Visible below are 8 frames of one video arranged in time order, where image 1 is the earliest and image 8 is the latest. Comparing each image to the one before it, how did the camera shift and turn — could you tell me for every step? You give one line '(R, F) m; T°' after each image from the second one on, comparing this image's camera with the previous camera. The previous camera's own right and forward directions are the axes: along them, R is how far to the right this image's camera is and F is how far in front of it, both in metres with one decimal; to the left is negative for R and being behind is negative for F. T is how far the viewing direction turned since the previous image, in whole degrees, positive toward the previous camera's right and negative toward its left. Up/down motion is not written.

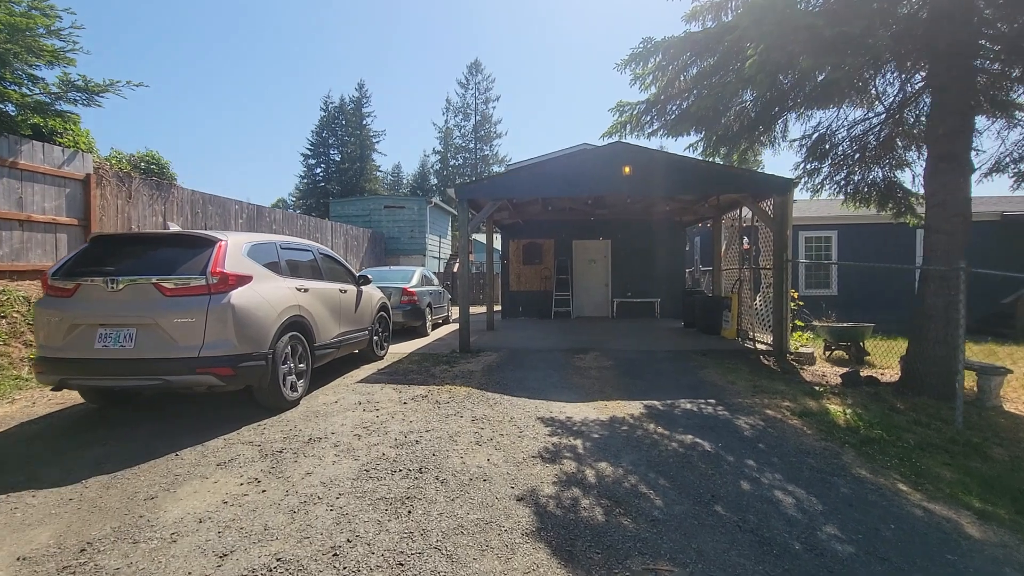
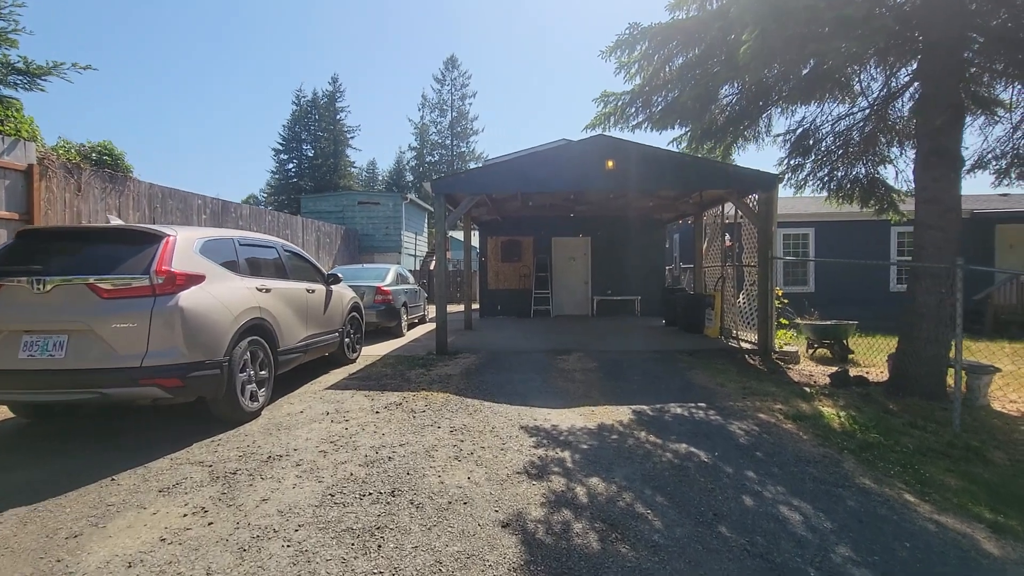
(0.0, +0.3) m; +3°
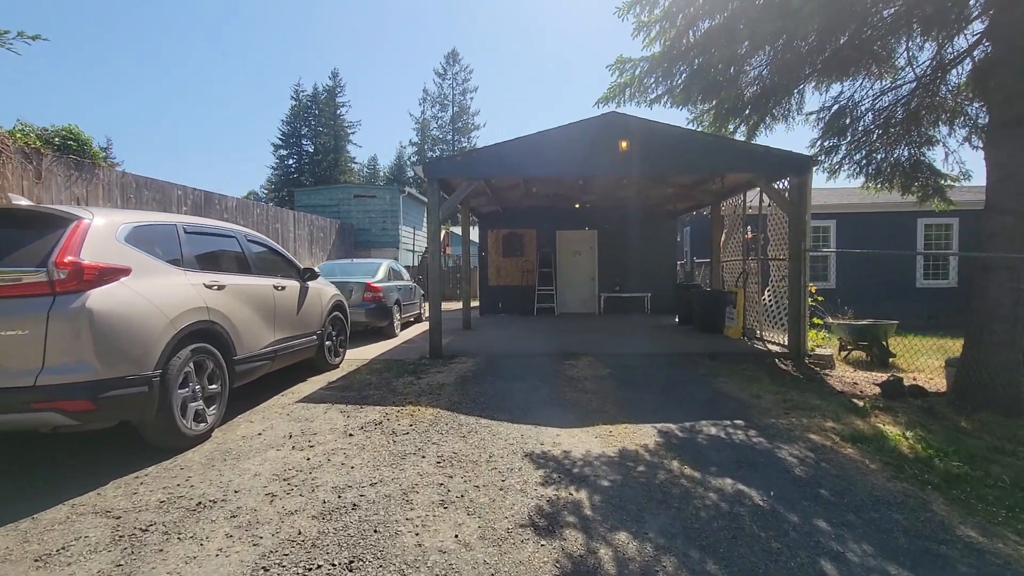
(0.0, +0.8) m; 0°
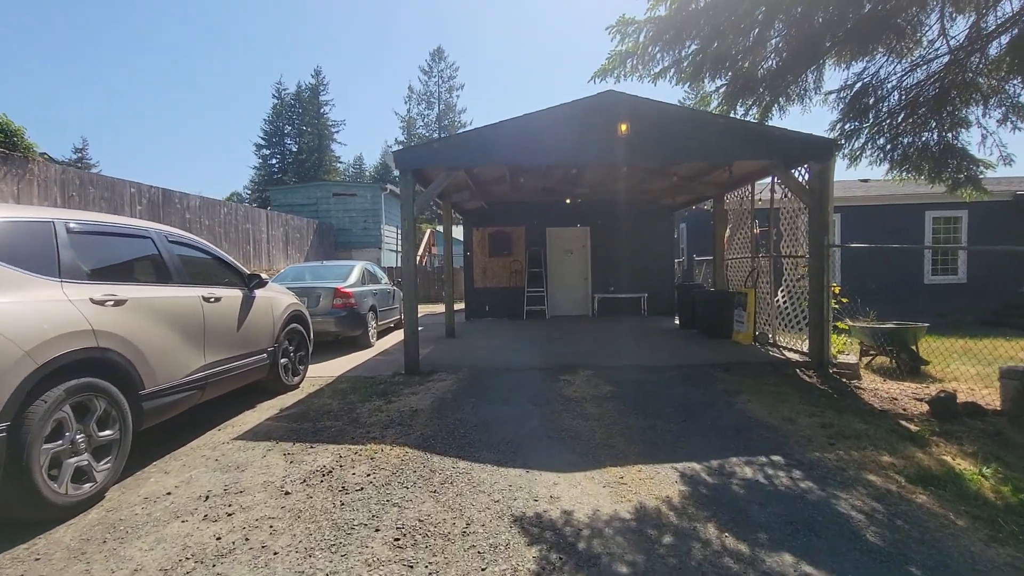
(0.0, +0.8) m; +1°
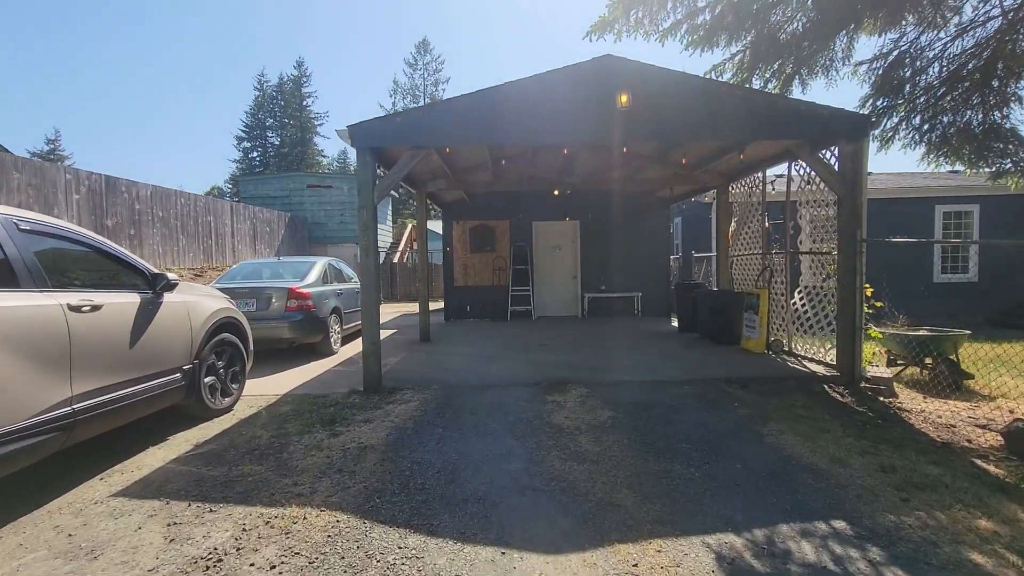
(+0.1, +0.9) m; +1°
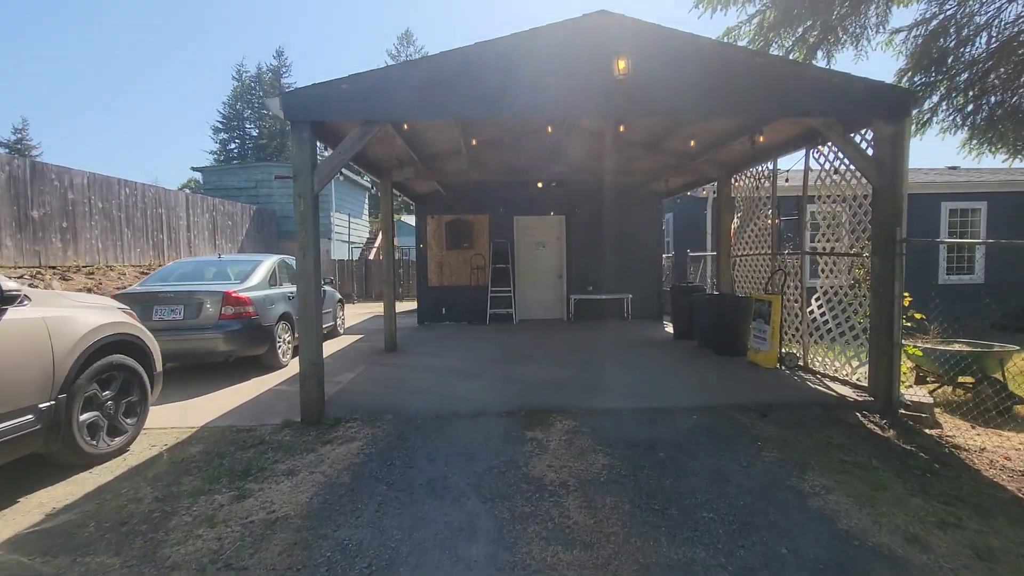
(+0.1, +0.9) m; +2°
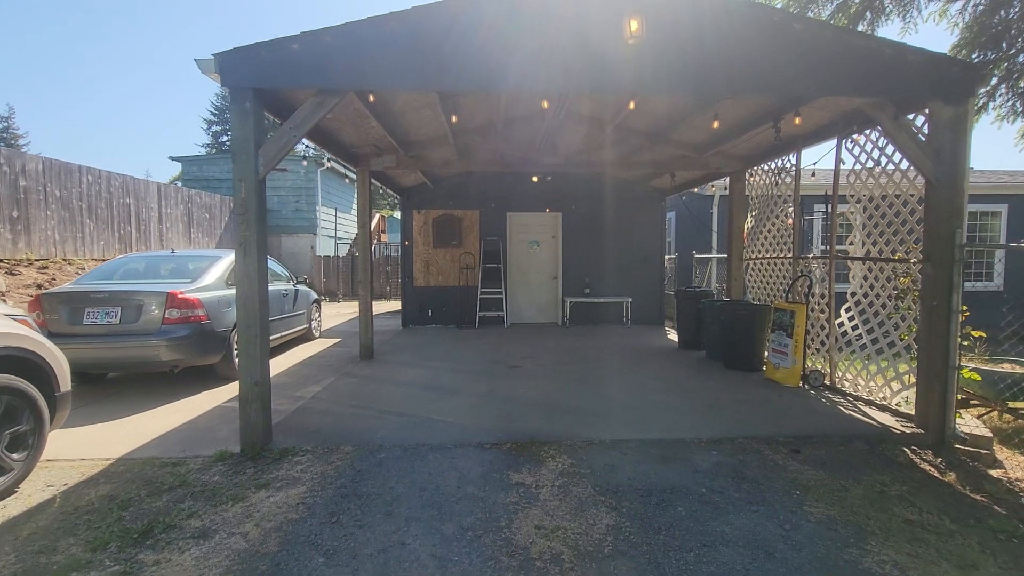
(+0.1, +0.7) m; +1°
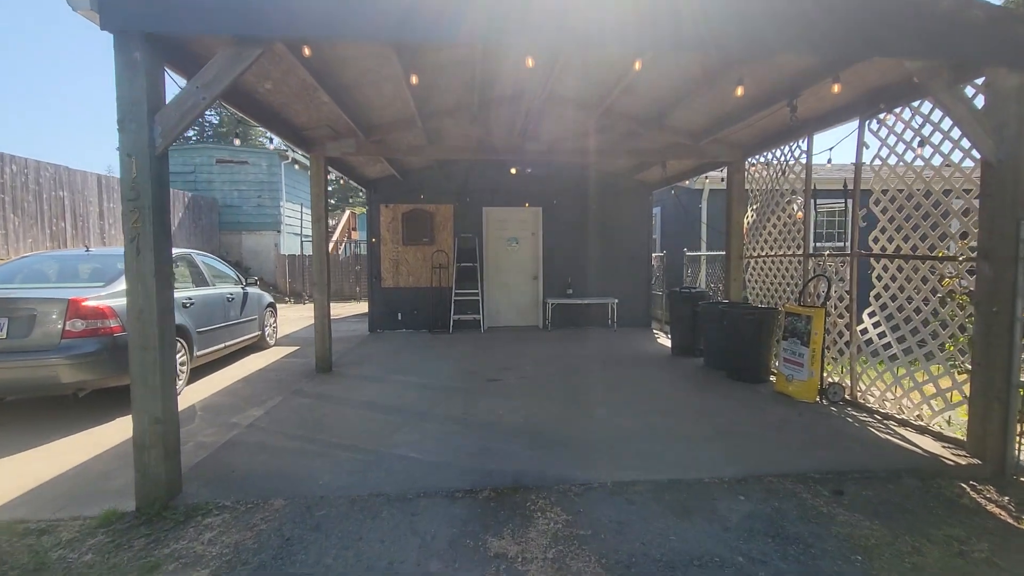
(0.0, +0.7) m; +2°
